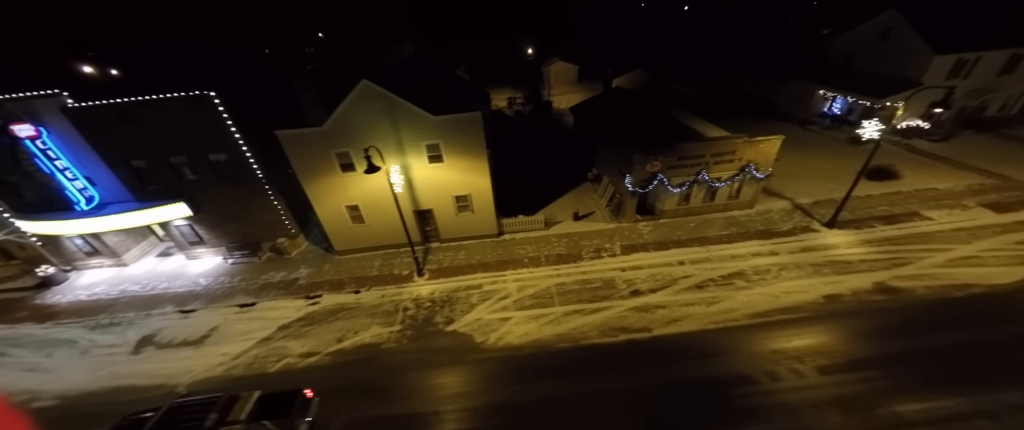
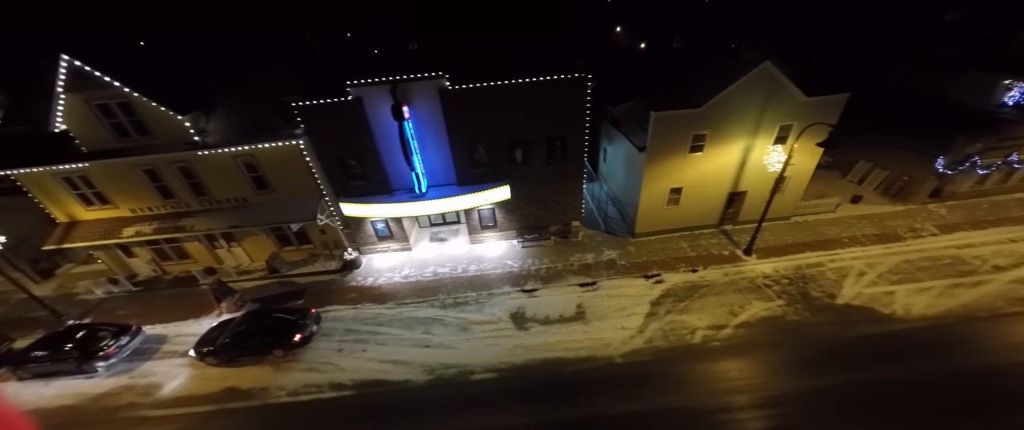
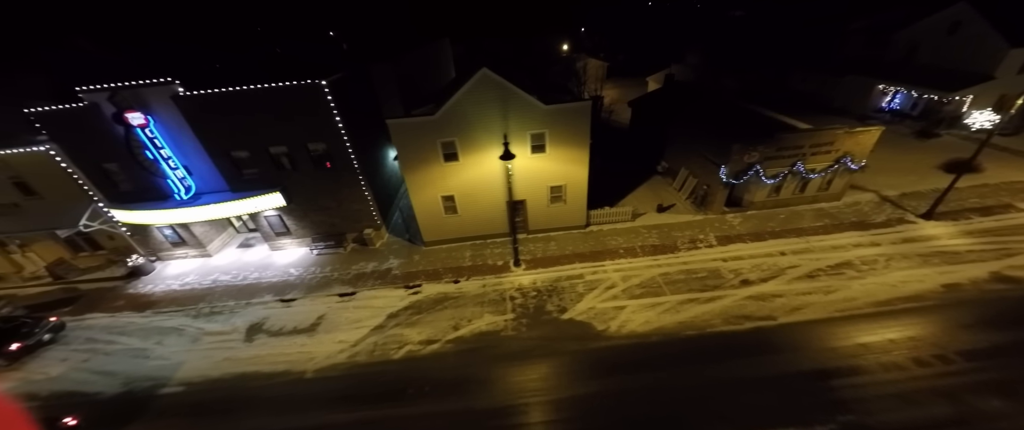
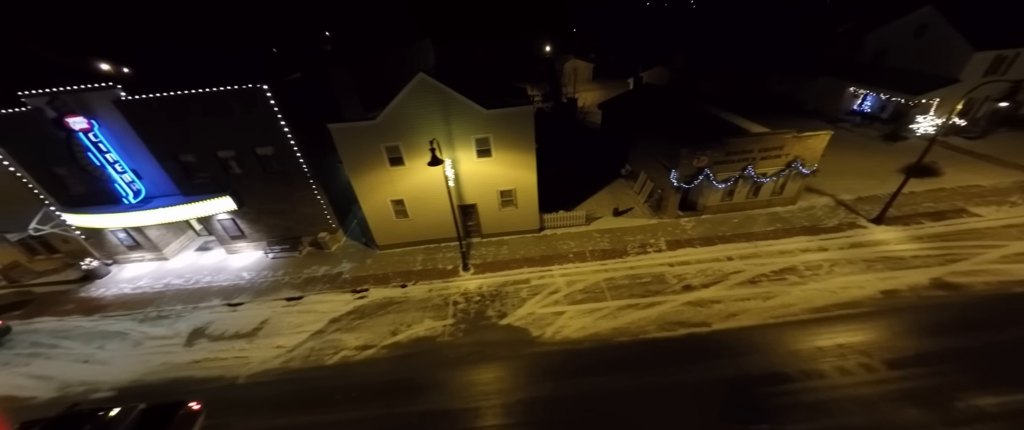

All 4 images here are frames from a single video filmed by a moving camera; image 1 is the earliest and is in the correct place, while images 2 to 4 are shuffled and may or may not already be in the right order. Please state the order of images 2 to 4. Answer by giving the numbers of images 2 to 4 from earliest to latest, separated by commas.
4, 3, 2
